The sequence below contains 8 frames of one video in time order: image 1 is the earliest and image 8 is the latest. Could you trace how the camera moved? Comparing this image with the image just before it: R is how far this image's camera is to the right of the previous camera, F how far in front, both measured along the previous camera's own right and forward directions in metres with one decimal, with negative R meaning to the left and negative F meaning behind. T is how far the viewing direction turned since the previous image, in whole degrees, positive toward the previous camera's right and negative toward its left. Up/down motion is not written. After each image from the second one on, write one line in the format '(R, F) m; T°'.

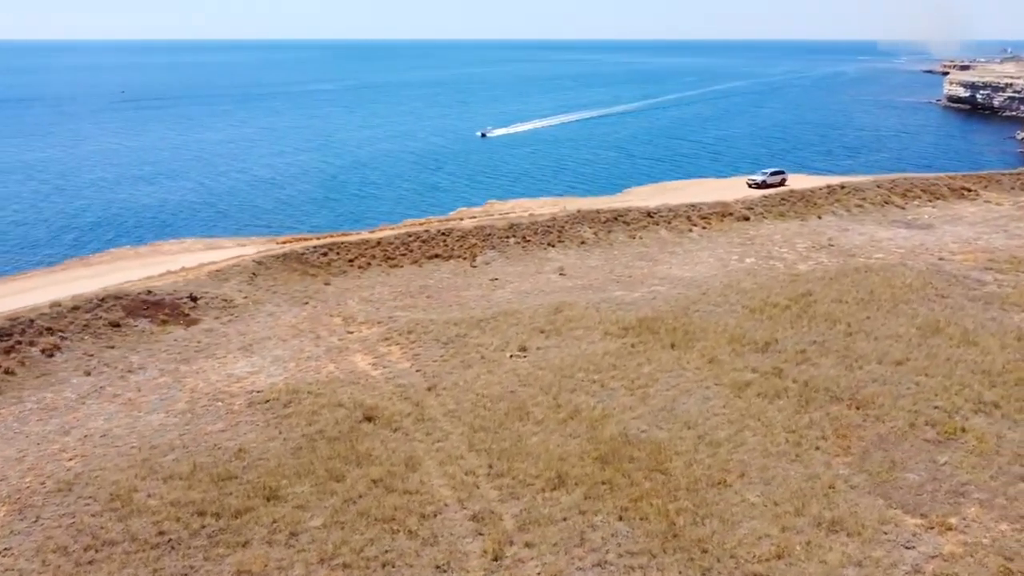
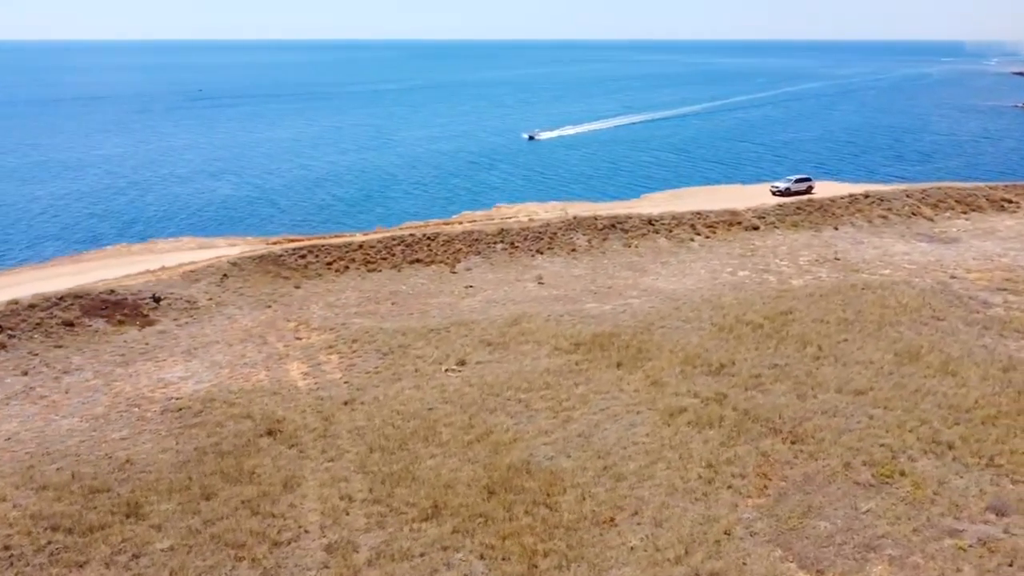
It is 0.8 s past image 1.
(+3.7, +1.3) m; -5°
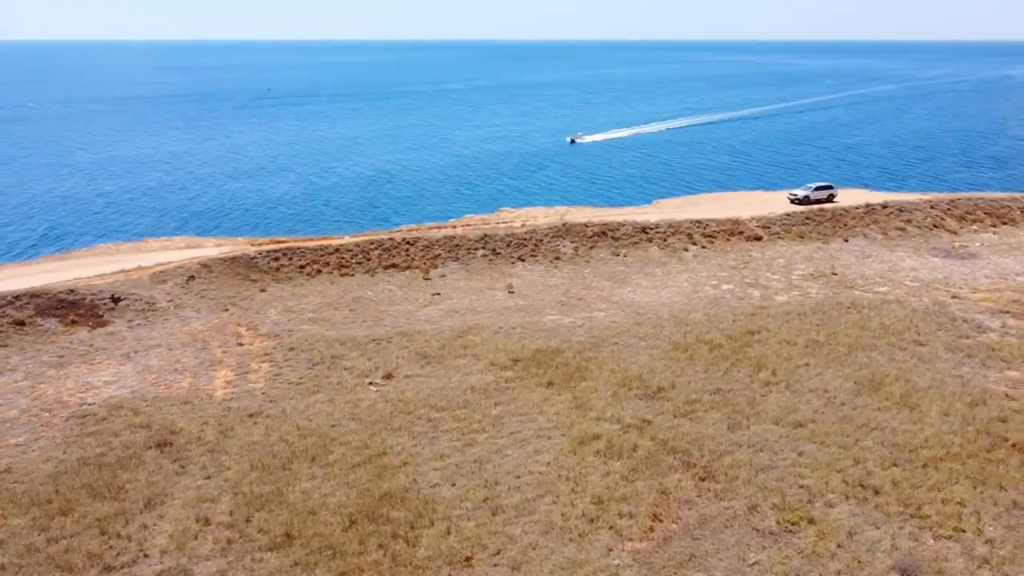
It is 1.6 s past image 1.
(+3.7, +1.3) m; -5°
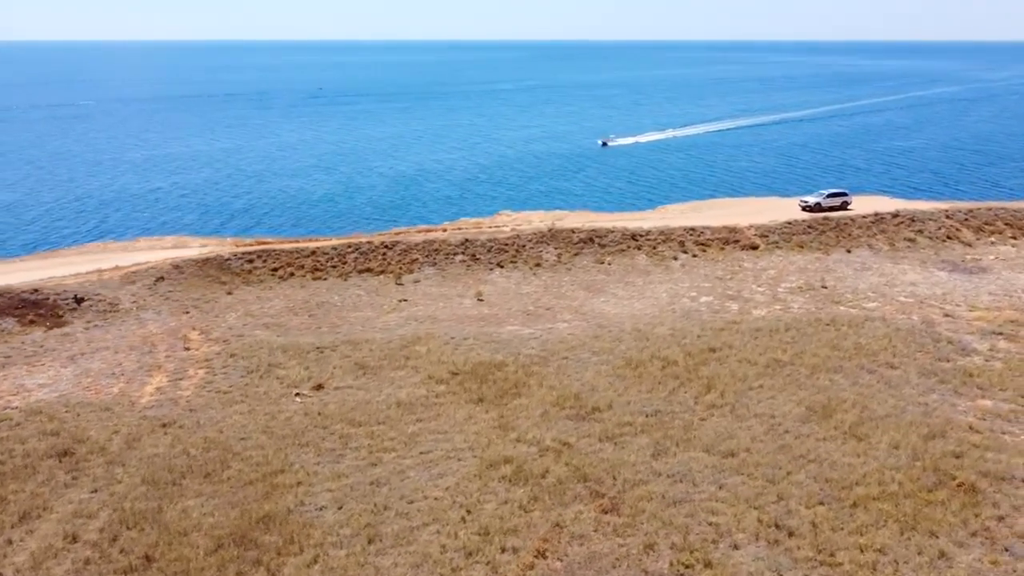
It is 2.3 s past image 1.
(+3.1, +1.1) m; -4°
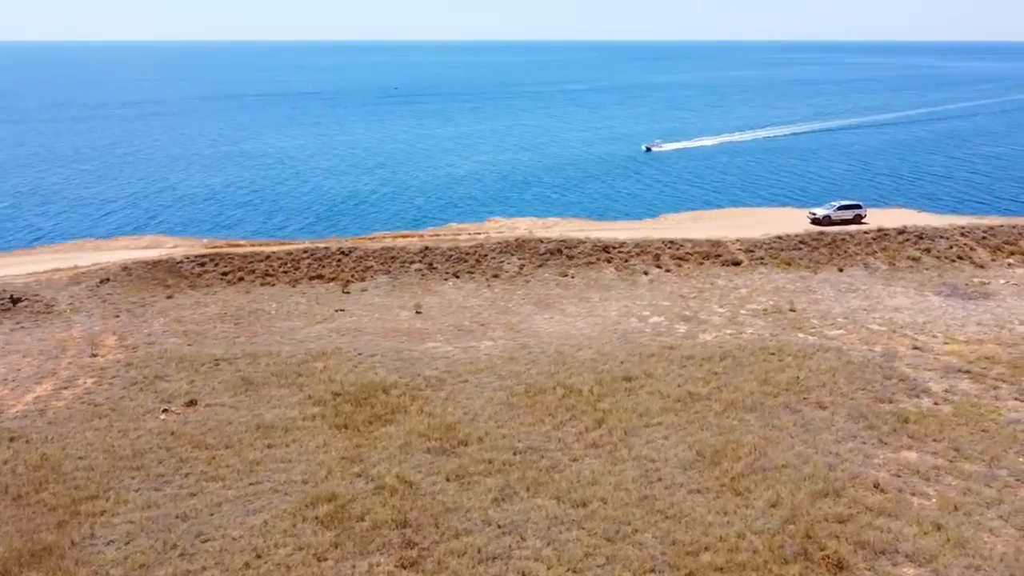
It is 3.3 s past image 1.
(+4.9, +1.9) m; -5°
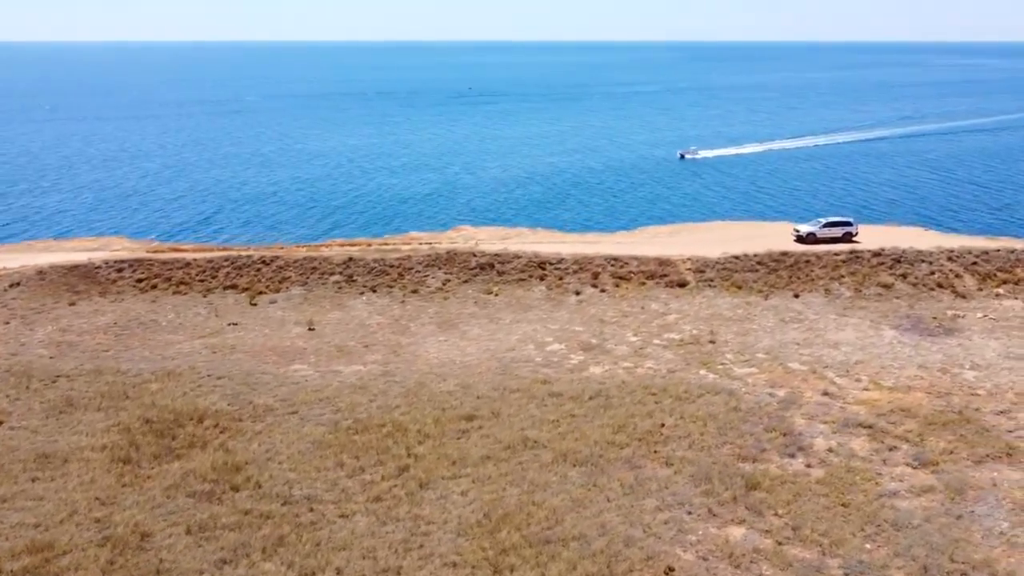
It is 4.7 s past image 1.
(+6.0, +2.5) m; -6°
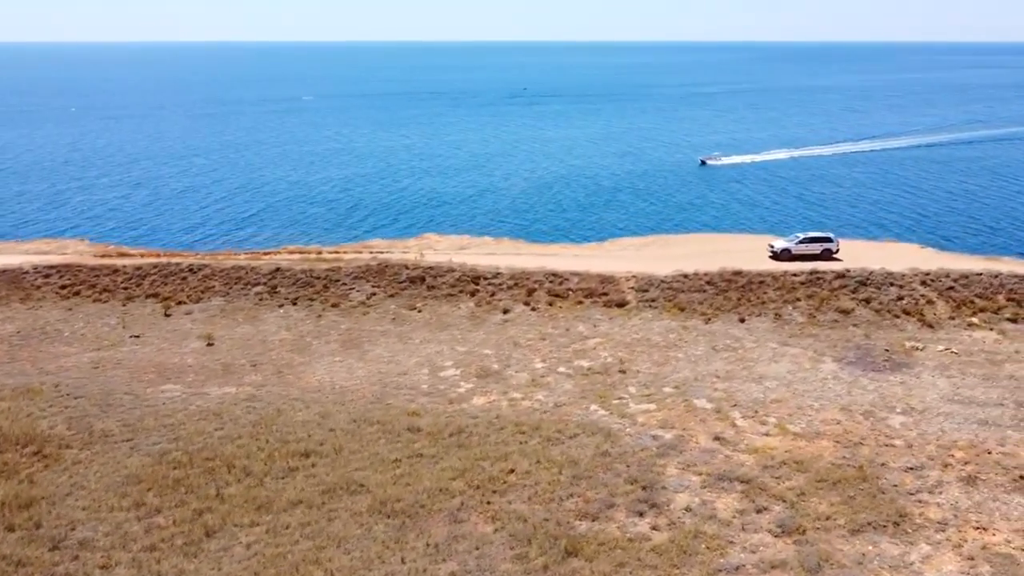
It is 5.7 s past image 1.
(+4.8, +2.0) m; -4°
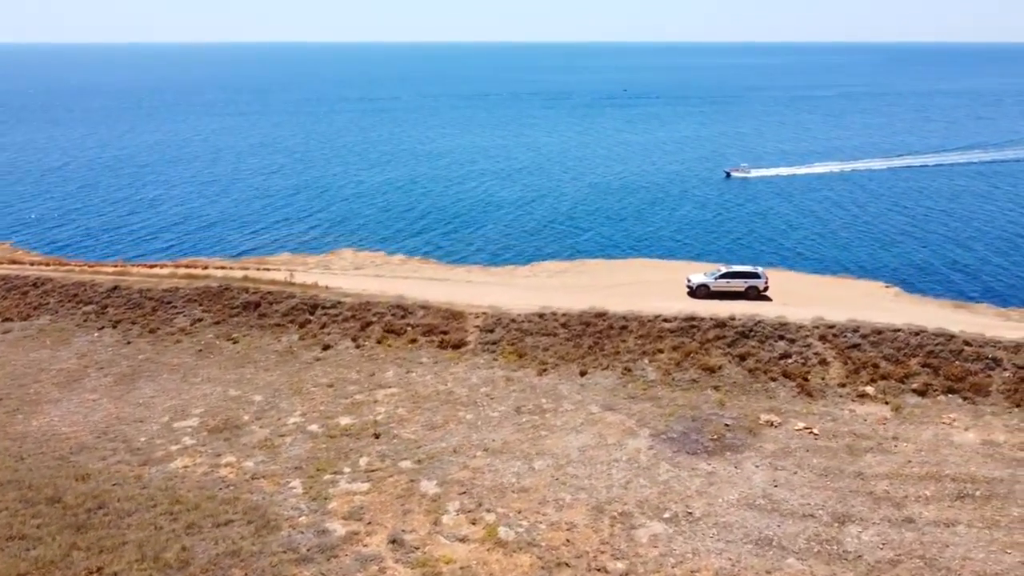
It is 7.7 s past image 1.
(+8.8, +4.3) m; -8°
